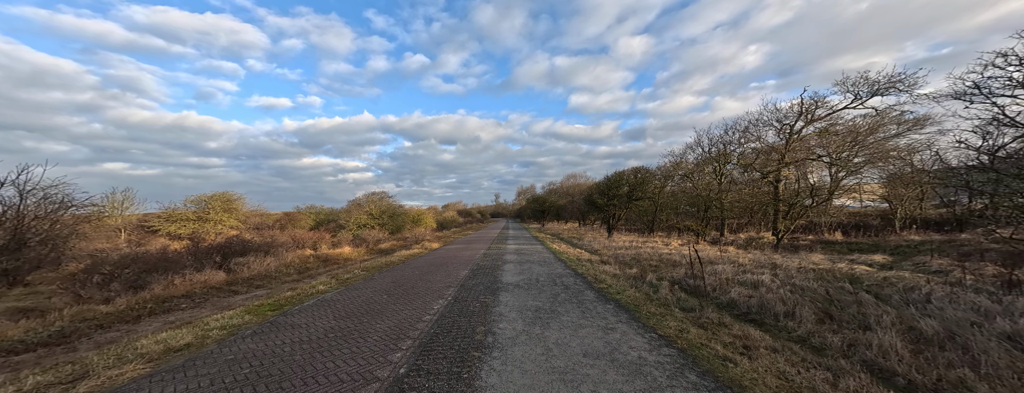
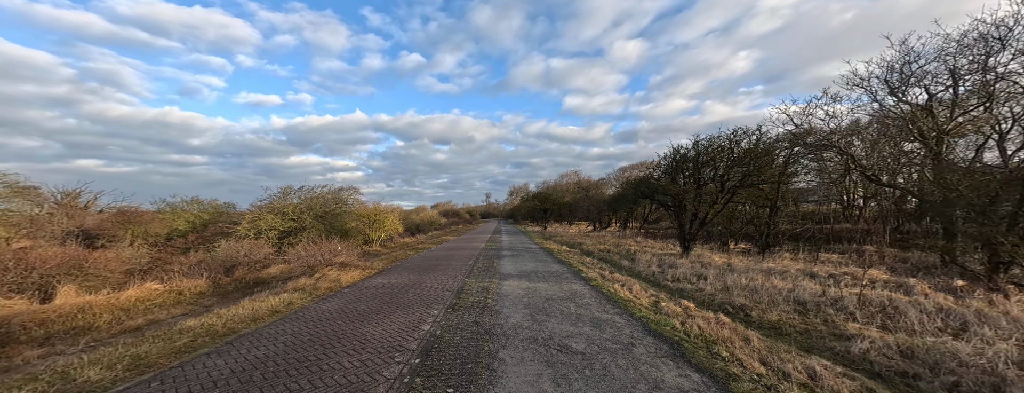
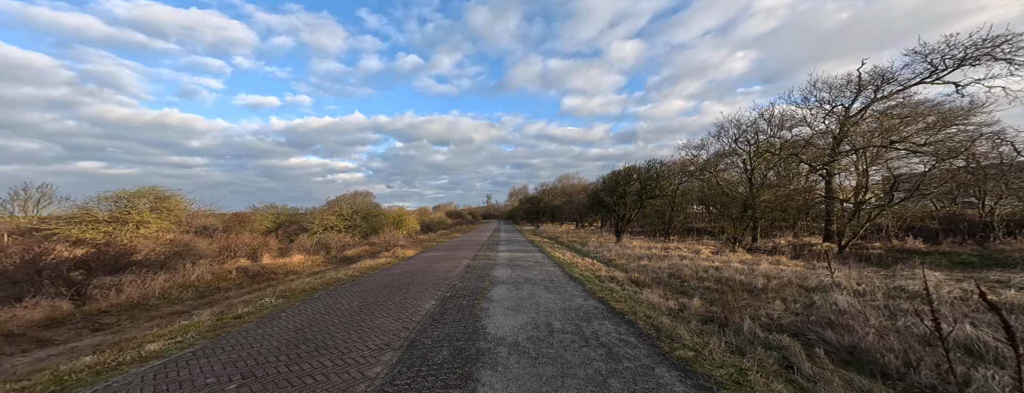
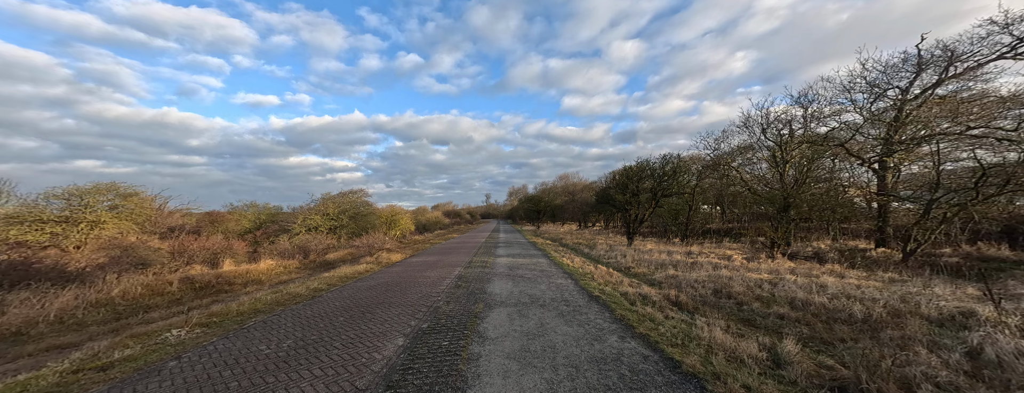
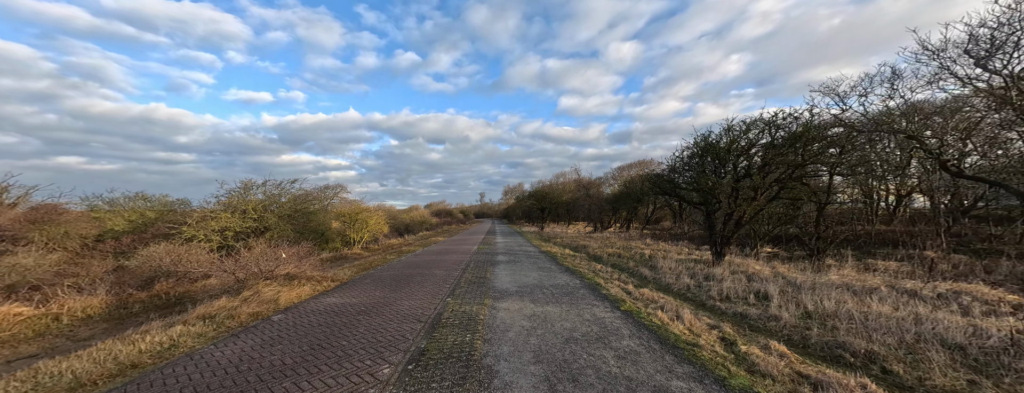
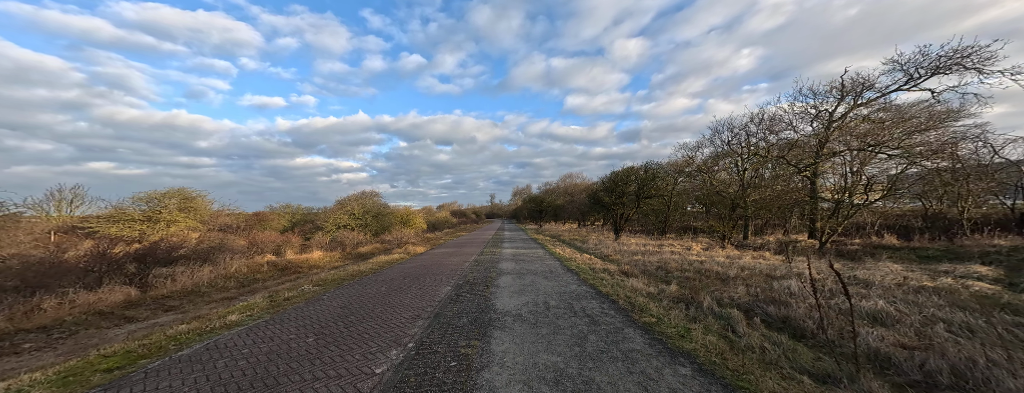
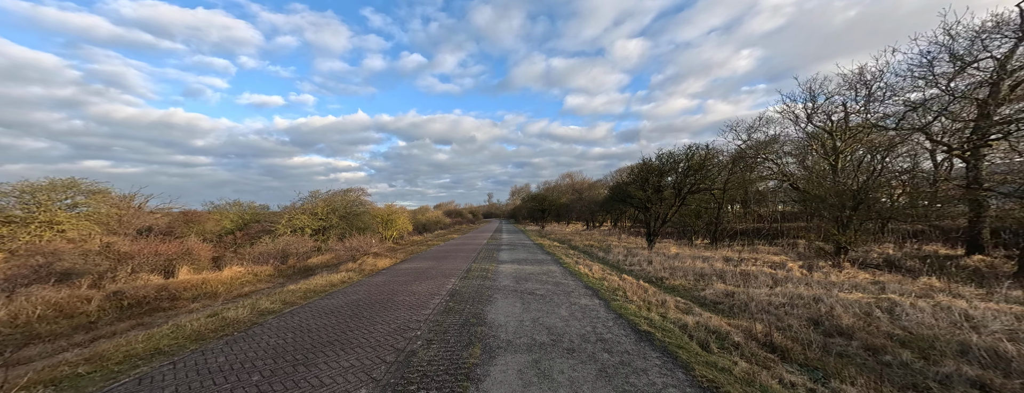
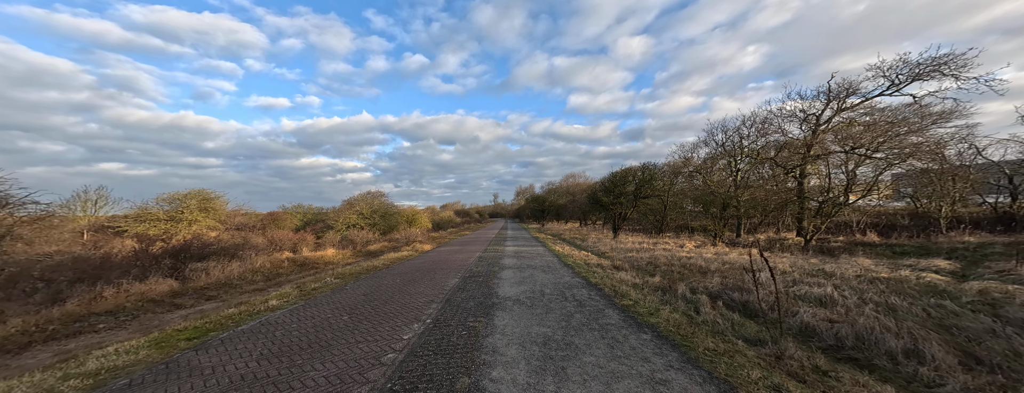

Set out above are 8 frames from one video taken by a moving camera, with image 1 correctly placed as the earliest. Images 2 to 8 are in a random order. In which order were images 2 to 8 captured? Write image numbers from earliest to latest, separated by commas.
8, 6, 3, 4, 7, 2, 5
